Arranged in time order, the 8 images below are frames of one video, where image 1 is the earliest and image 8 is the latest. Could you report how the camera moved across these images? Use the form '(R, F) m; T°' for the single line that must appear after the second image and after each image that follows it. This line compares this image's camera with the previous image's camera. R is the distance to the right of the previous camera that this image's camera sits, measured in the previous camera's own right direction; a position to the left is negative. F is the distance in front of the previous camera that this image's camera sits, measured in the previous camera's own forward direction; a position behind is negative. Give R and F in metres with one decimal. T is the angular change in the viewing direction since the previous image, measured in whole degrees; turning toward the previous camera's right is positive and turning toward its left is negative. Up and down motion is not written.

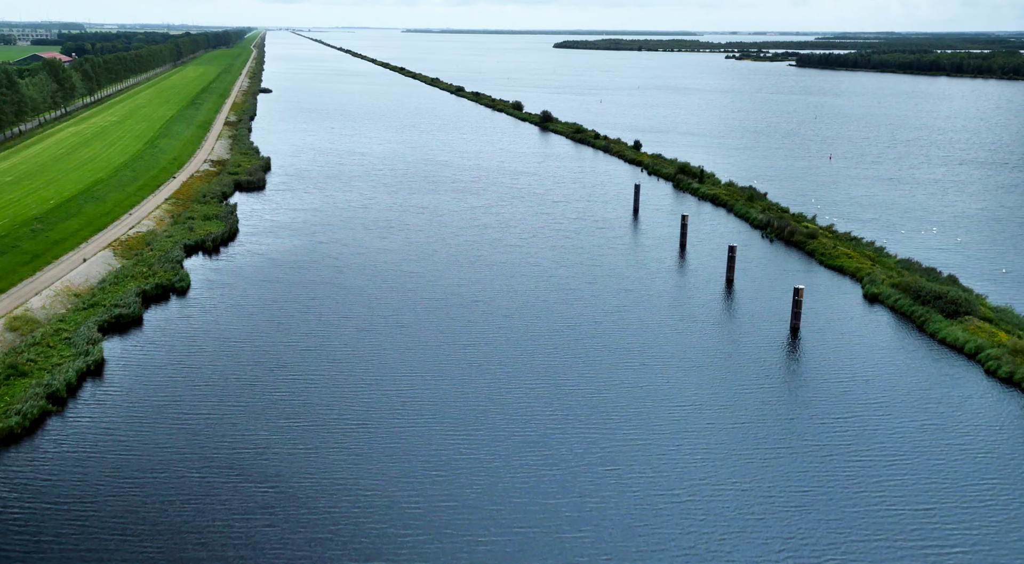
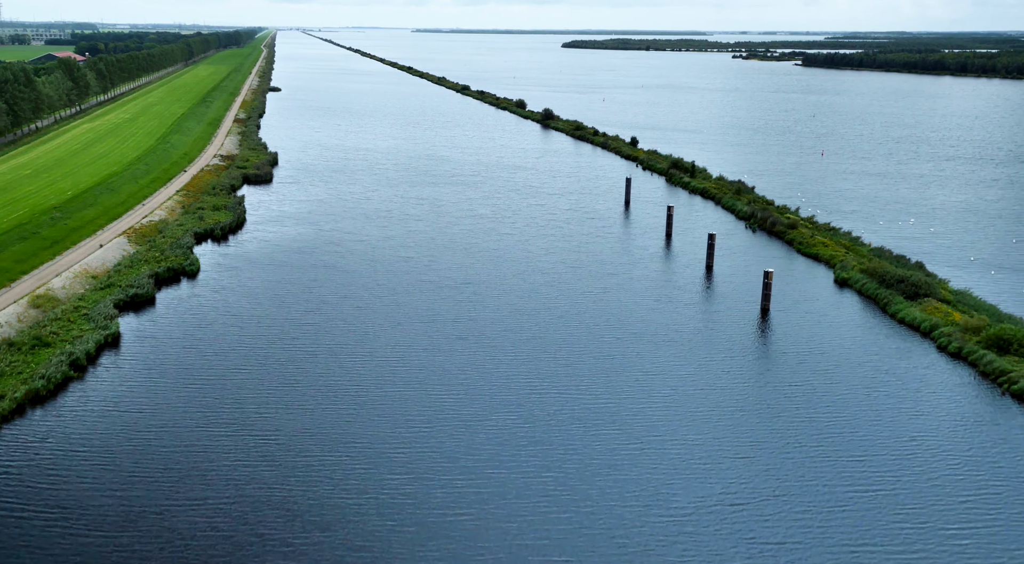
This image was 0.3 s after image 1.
(+0.6, -1.7) m; -1°
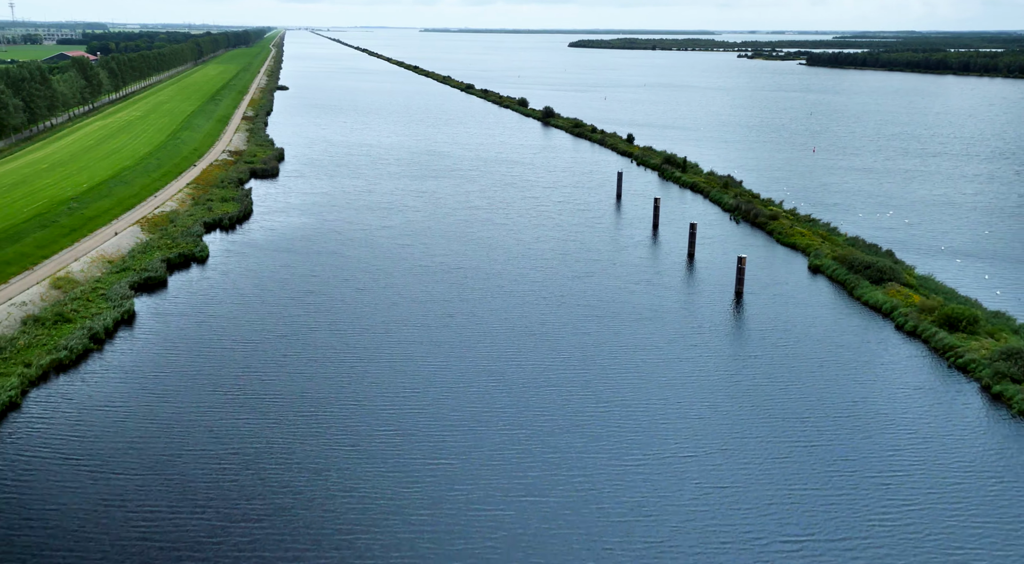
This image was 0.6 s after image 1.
(+0.6, -1.7) m; 0°
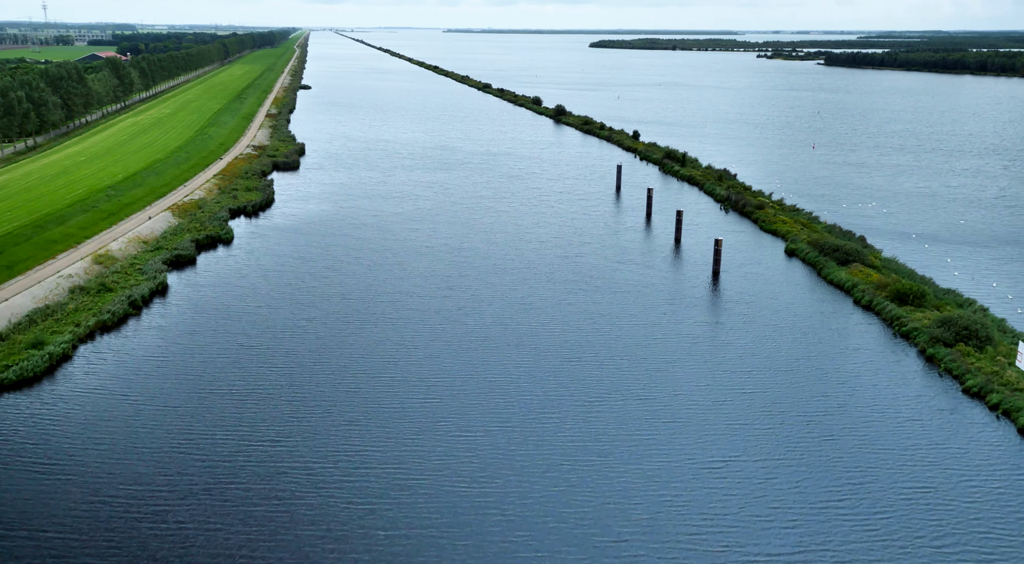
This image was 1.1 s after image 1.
(+0.9, -2.7) m; -1°
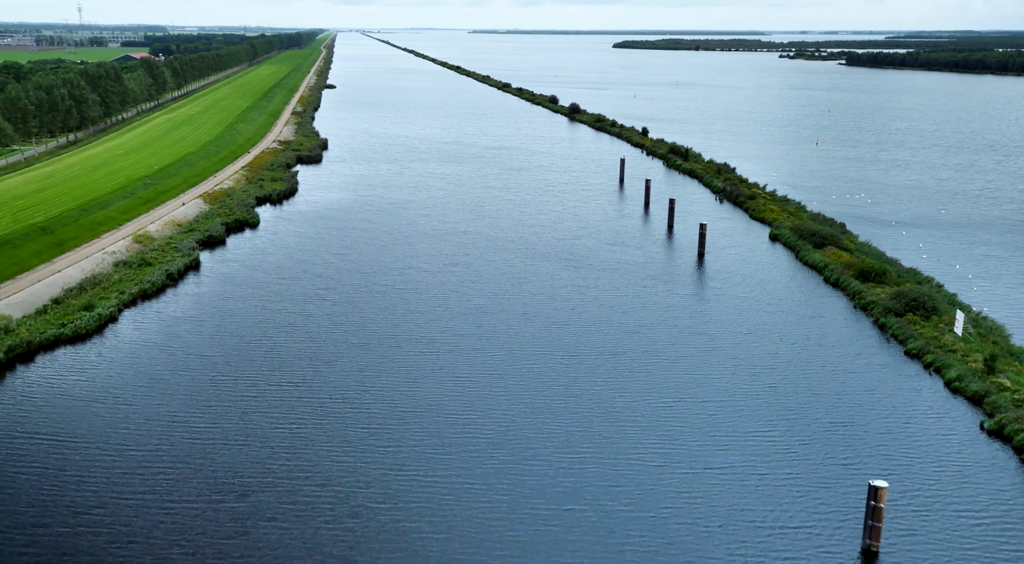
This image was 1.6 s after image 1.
(+0.9, -2.7) m; -2°
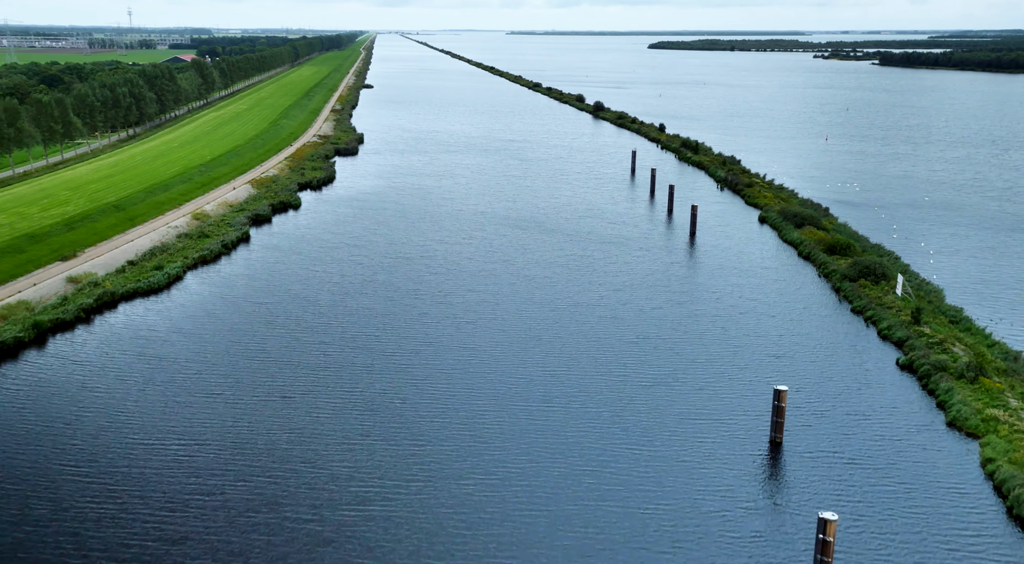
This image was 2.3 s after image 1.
(+1.0, -4.1) m; -2°
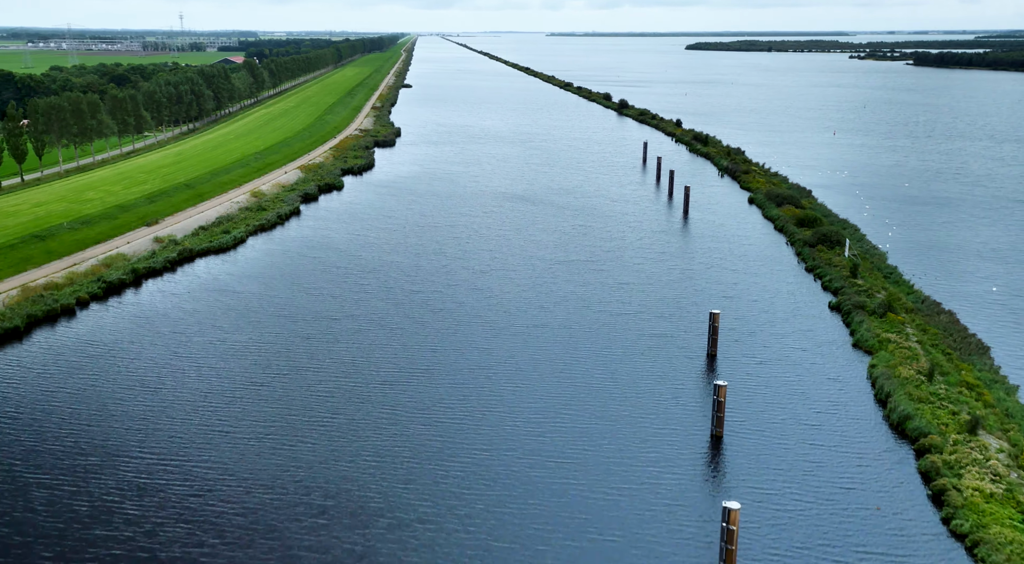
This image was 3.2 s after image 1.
(+1.1, -5.2) m; -2°
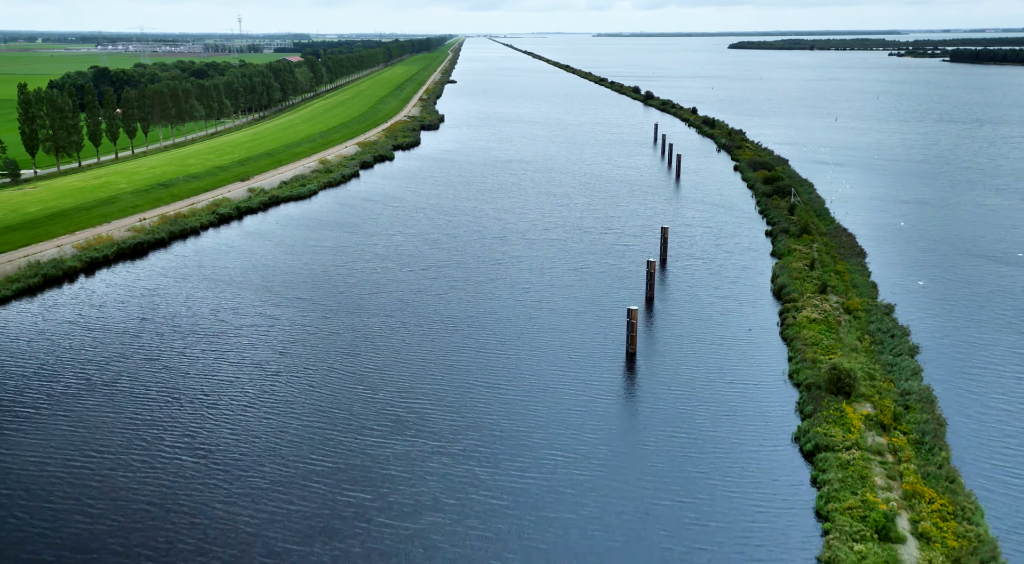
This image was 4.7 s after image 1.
(+1.4, -8.6) m; -3°
